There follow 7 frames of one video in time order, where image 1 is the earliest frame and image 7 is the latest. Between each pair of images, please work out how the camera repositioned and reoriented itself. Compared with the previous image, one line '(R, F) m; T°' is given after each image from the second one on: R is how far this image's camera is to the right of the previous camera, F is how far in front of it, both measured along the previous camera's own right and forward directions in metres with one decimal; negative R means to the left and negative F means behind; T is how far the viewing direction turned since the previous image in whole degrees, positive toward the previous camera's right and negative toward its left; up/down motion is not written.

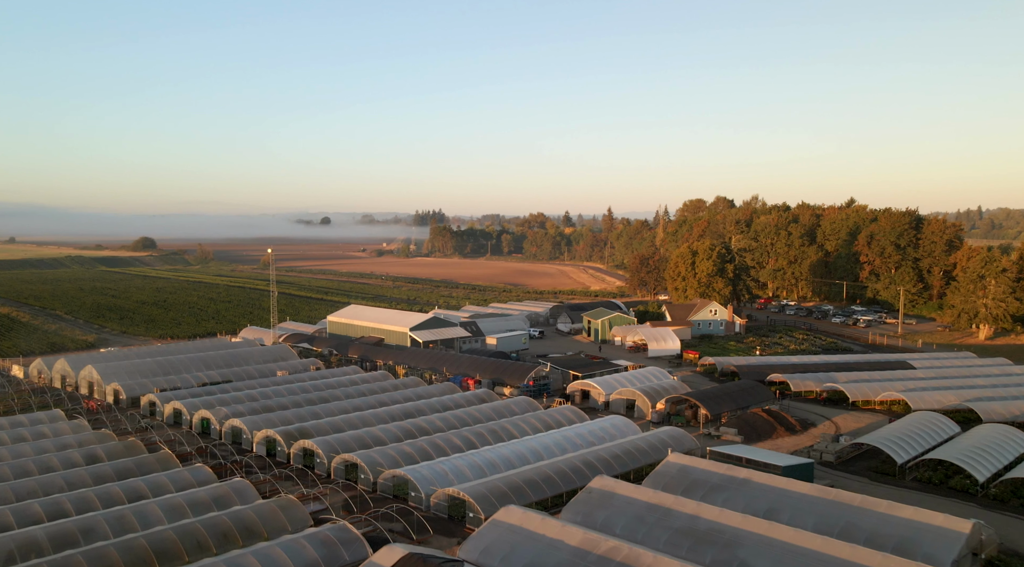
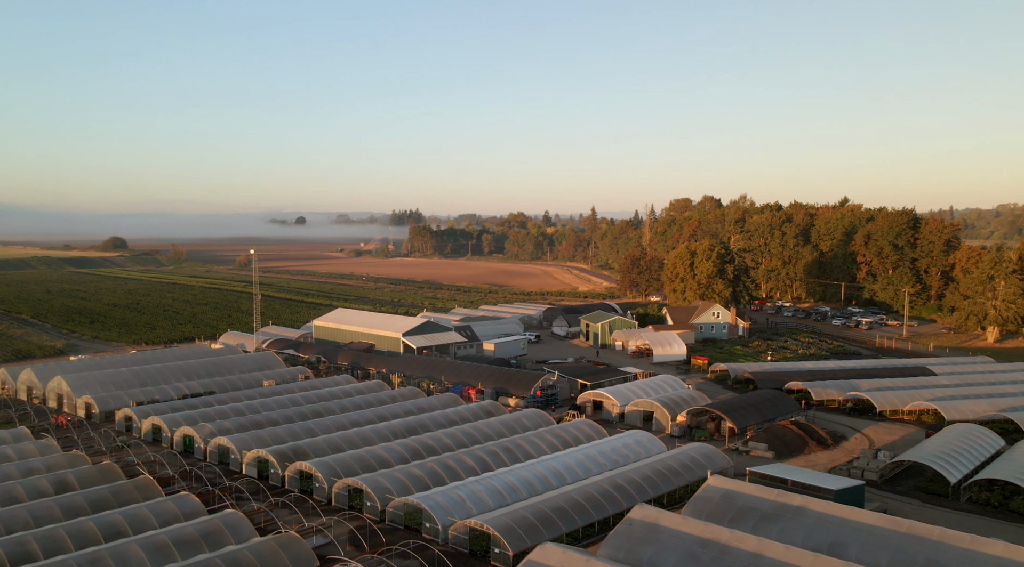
(-1.2, +2.2) m; +2°
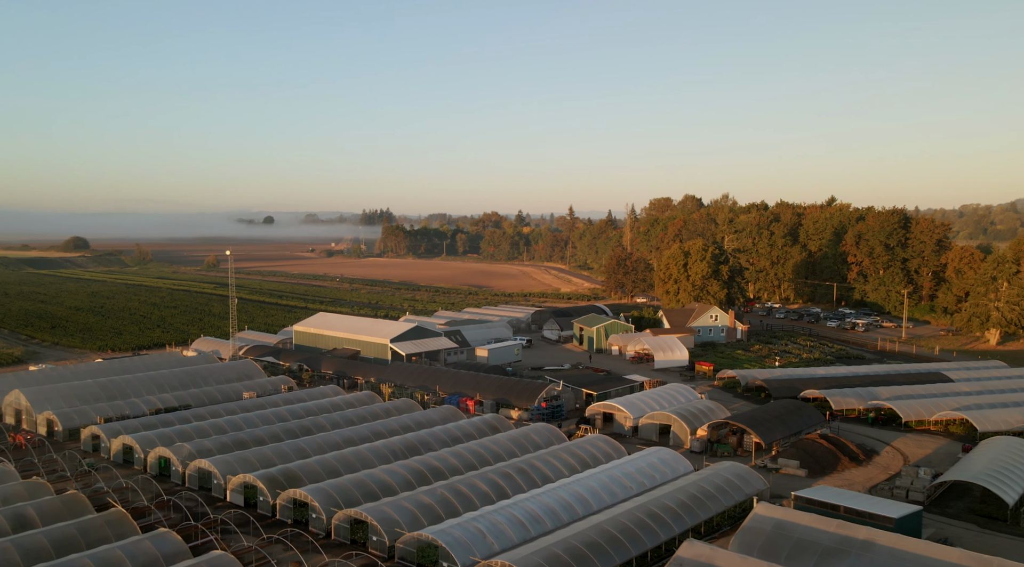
(-1.2, +2.2) m; +2°
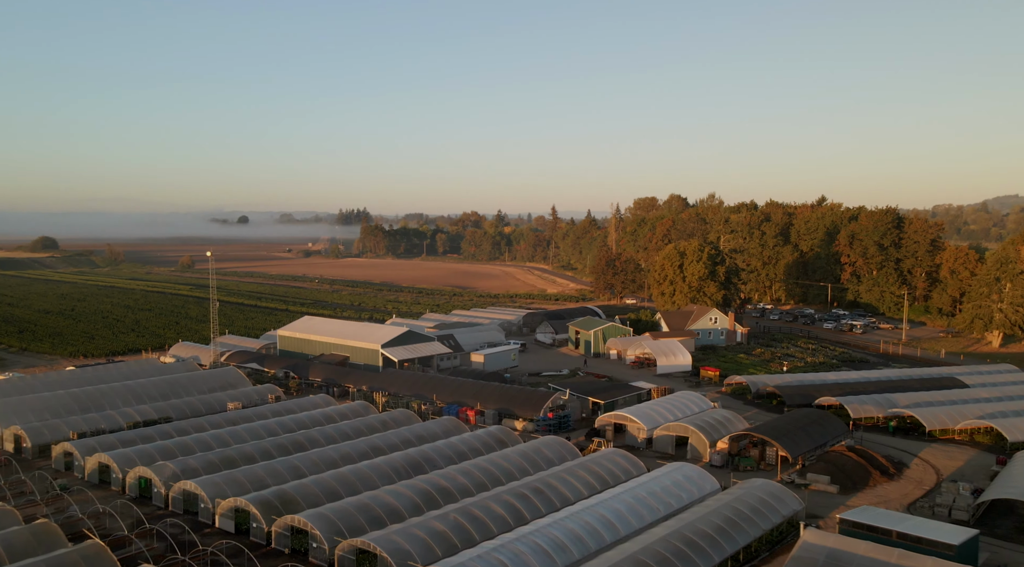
(-0.9, +1.7) m; +2°
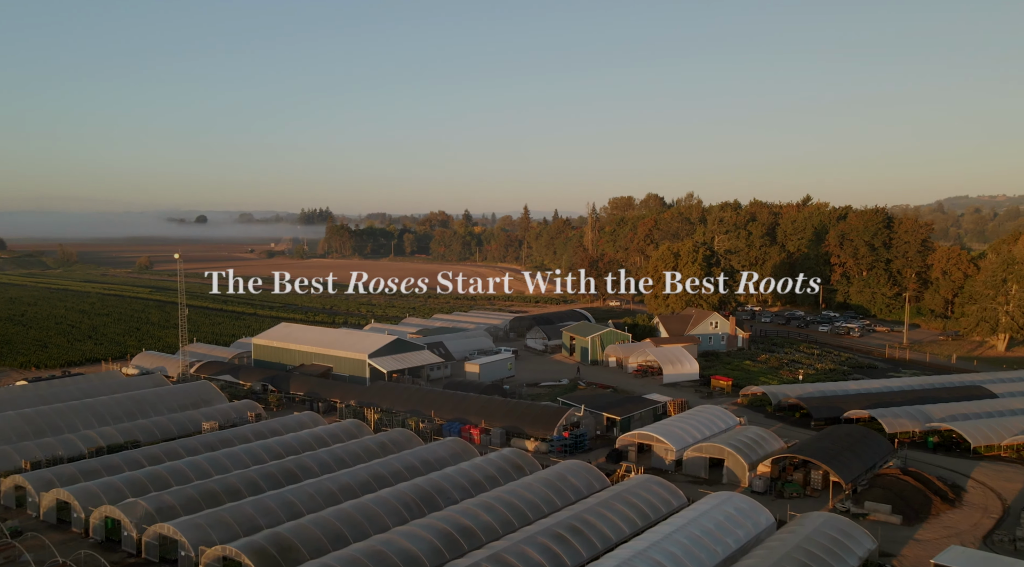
(-1.5, +2.7) m; +3°
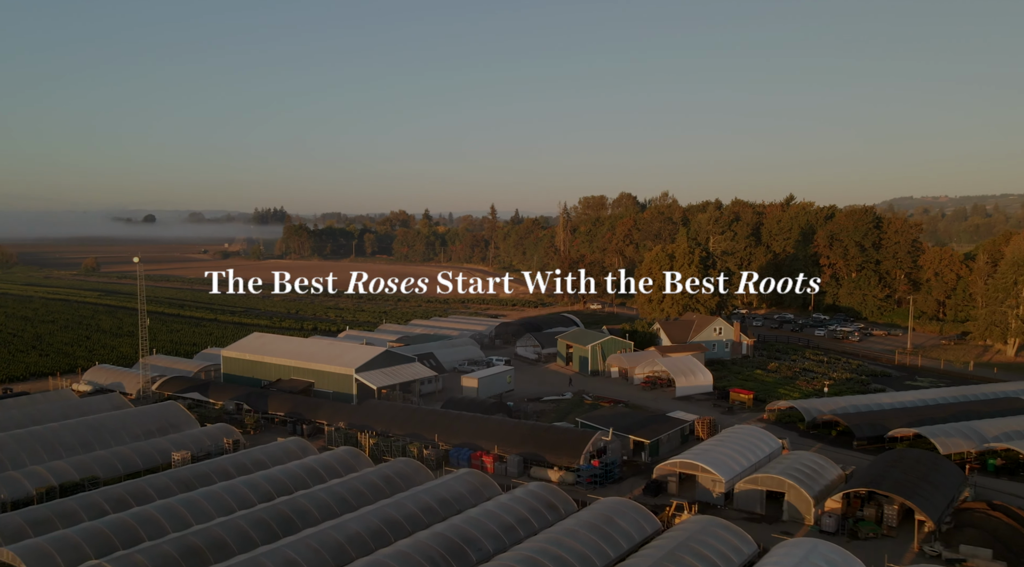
(-1.8, +3.2) m; +3°
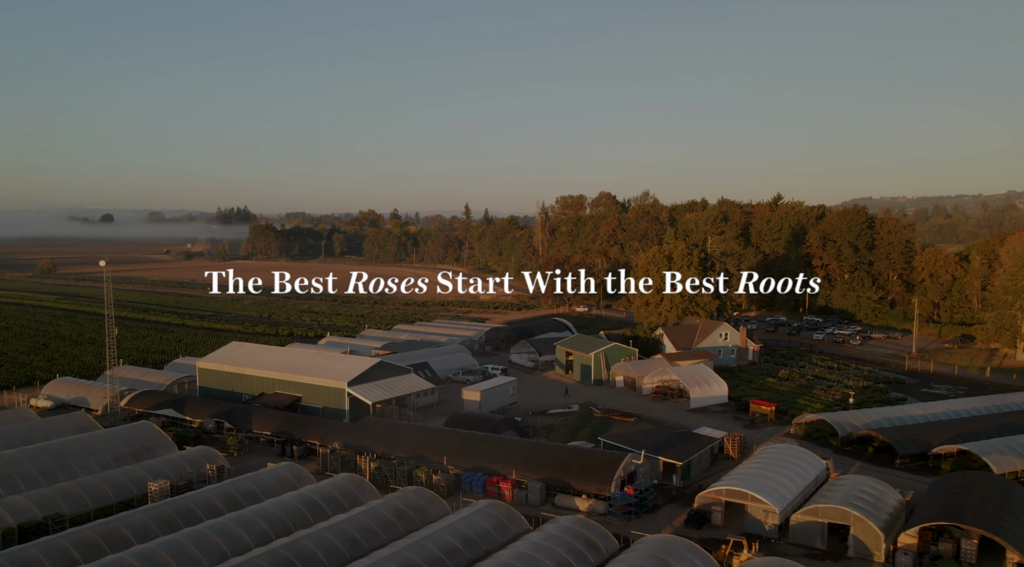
(-1.4, +2.4) m; +2°
